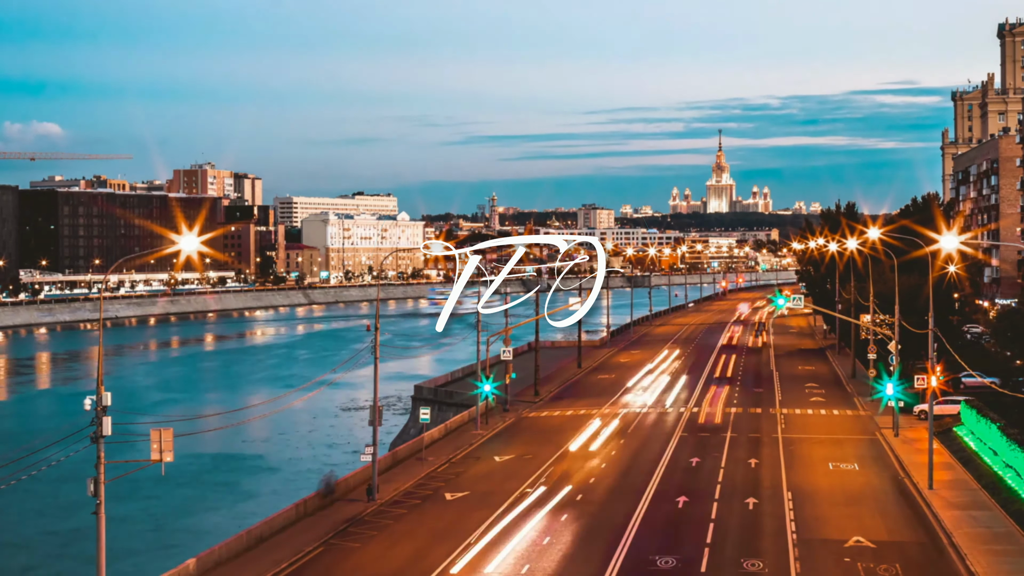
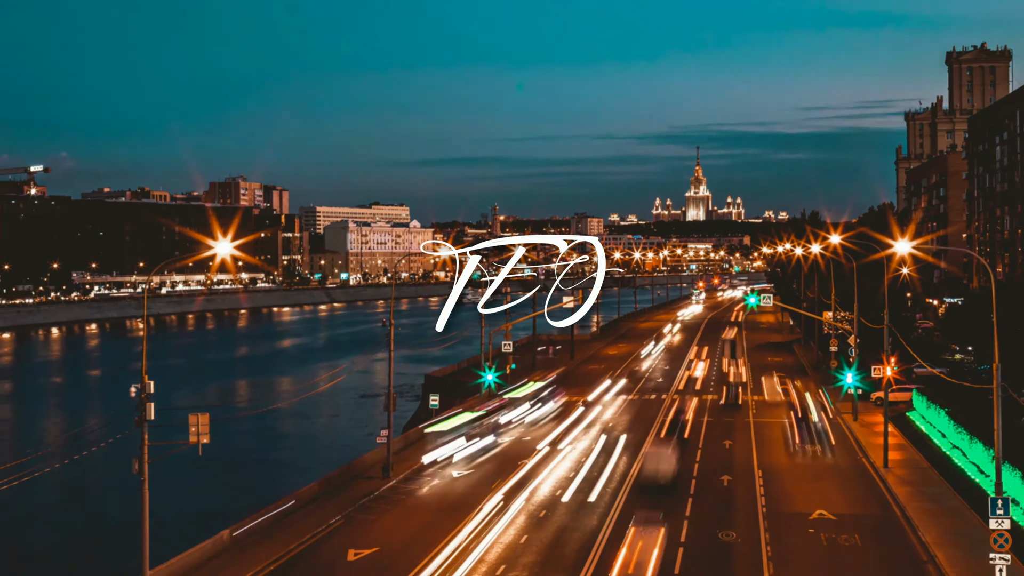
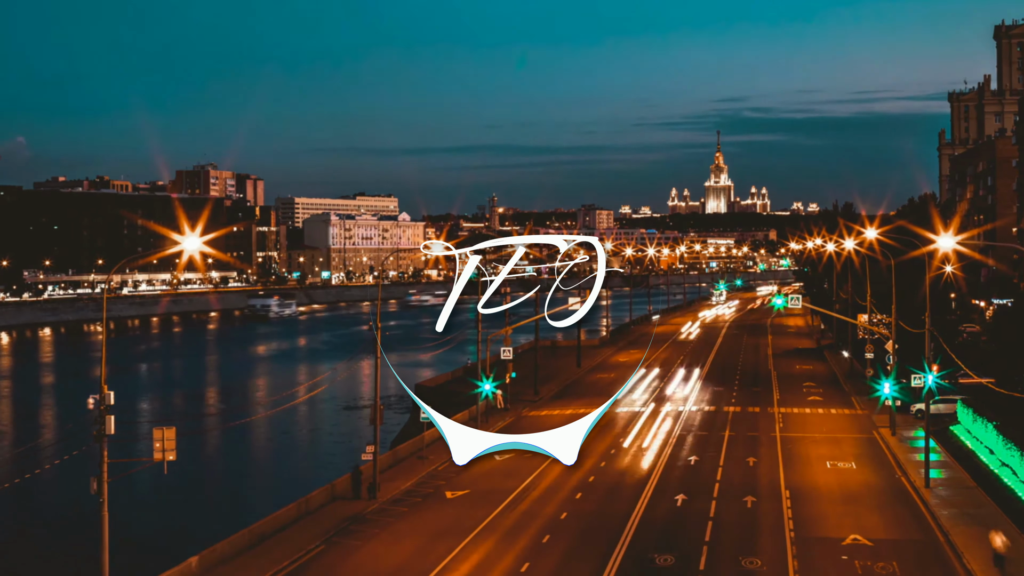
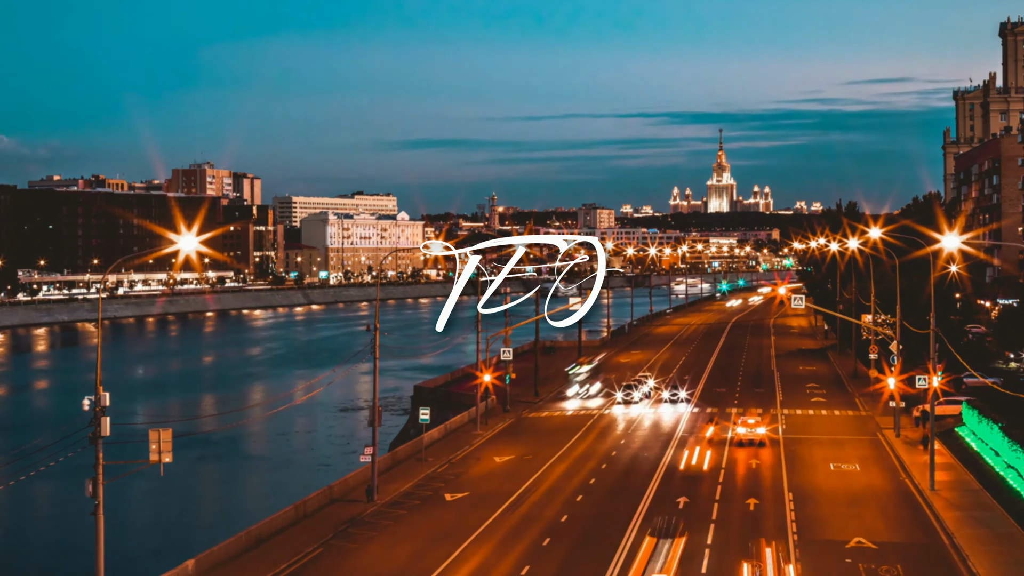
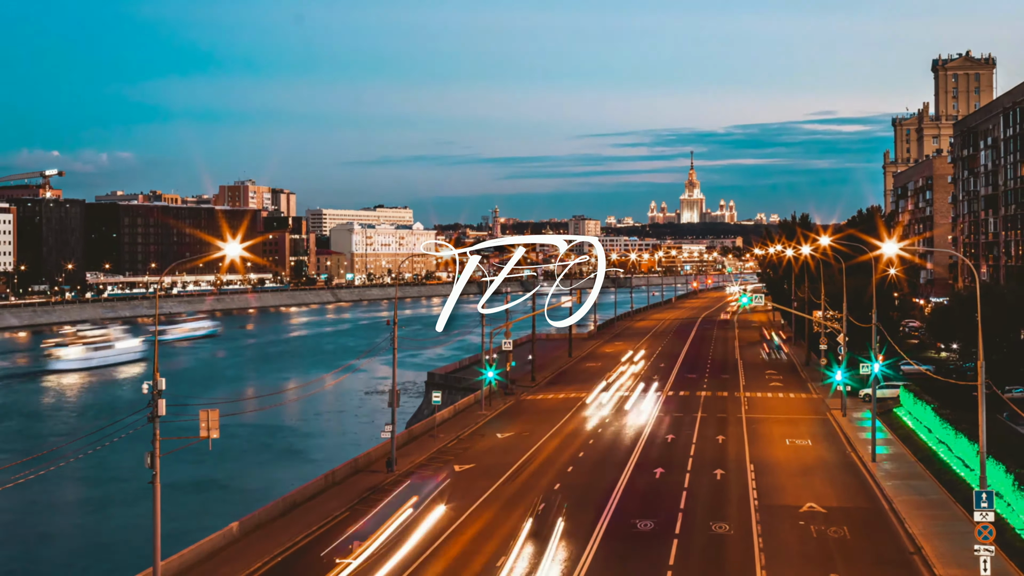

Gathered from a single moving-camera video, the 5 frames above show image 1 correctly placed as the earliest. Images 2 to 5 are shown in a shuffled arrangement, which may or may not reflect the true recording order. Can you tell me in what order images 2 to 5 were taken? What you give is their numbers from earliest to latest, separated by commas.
5, 4, 2, 3
